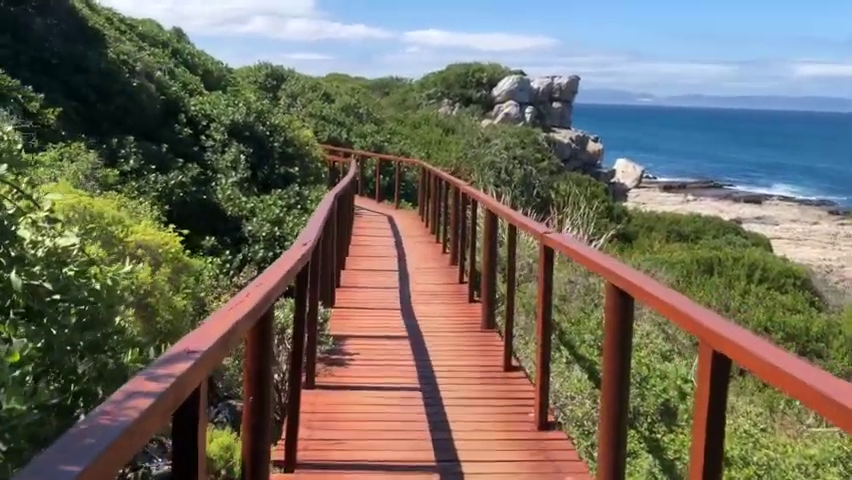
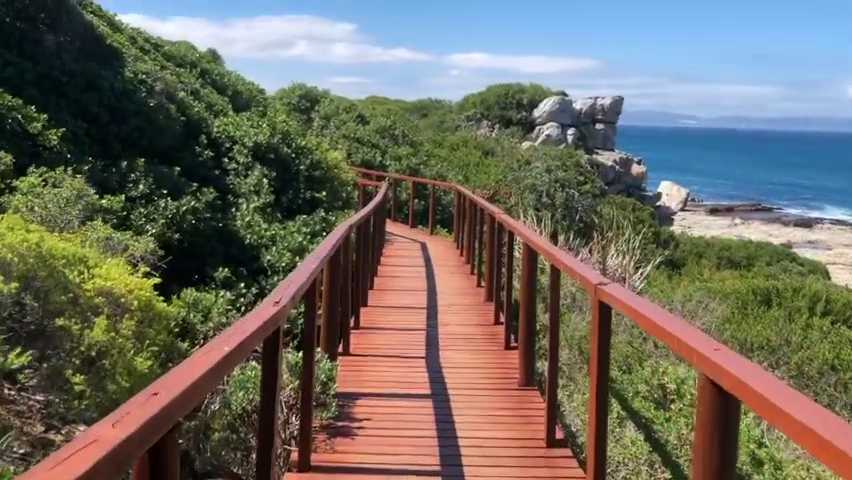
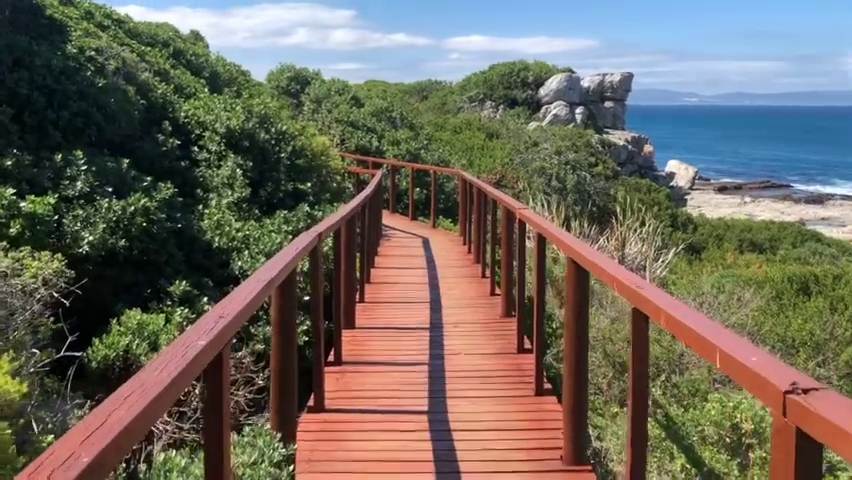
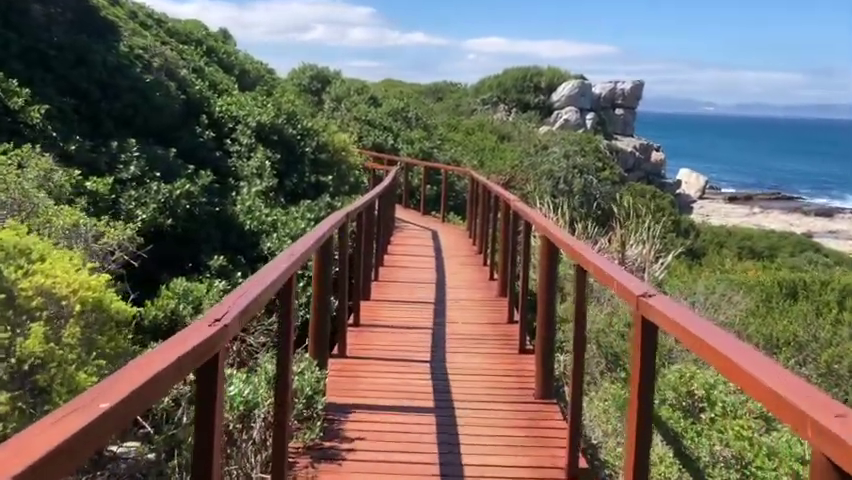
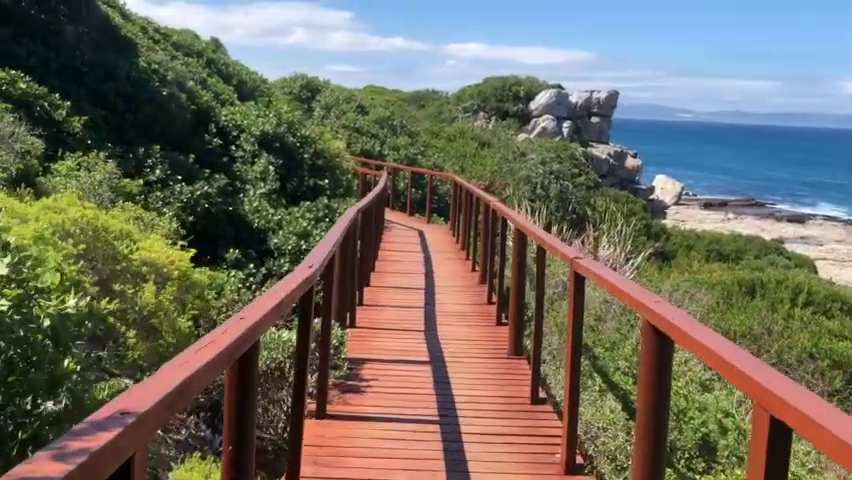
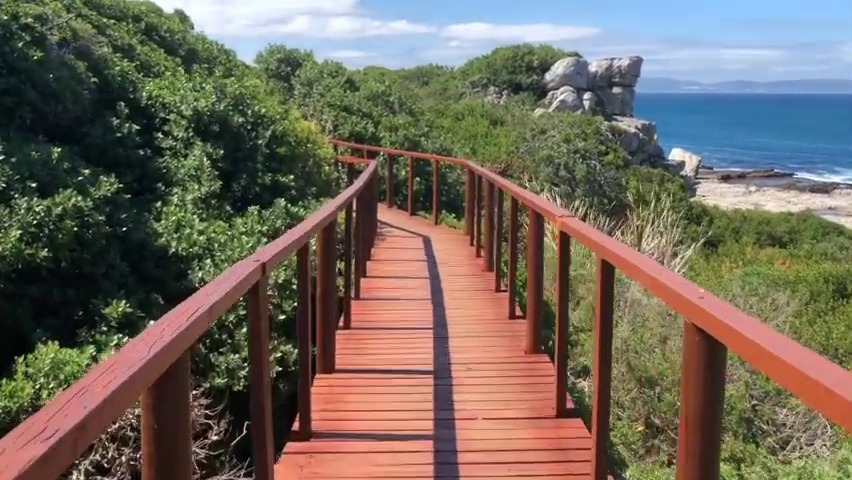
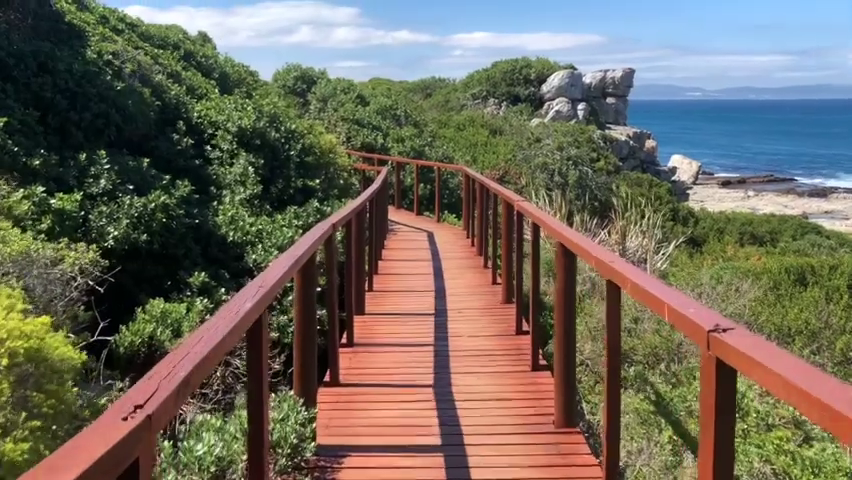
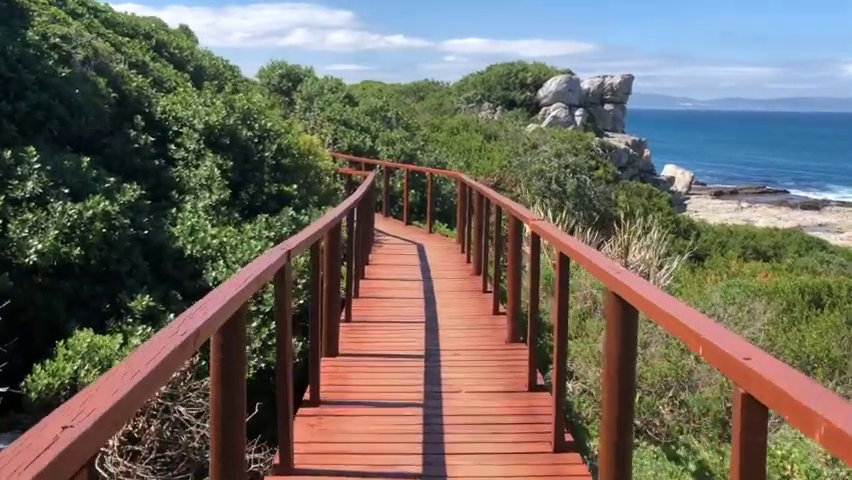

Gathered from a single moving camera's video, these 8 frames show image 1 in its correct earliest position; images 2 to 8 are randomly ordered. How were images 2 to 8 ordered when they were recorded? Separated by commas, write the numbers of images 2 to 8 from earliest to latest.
5, 2, 4, 7, 3, 8, 6
